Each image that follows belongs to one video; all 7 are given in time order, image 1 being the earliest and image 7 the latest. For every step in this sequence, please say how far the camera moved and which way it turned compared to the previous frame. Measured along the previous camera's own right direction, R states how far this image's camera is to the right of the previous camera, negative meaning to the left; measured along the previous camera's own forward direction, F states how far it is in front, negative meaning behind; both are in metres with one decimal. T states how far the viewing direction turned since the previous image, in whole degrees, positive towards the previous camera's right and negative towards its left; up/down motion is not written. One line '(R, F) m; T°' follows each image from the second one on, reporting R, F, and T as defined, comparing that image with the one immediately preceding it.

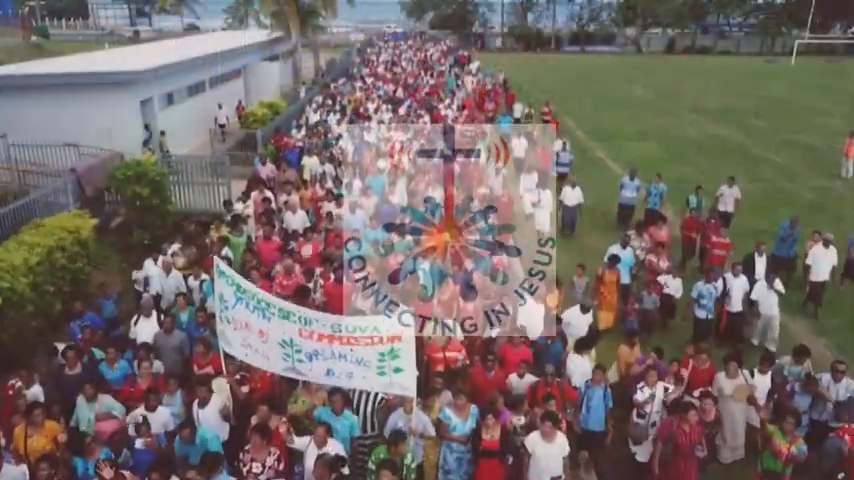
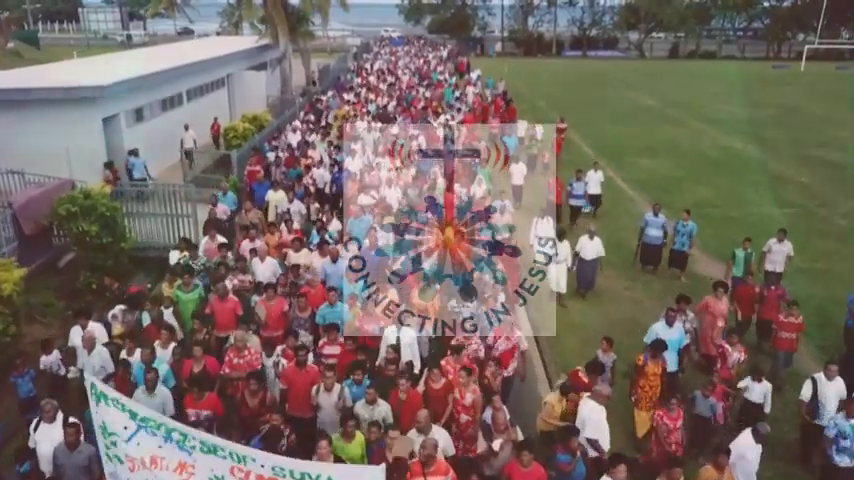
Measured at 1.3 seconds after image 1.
(+0.1, +1.8) m; 0°
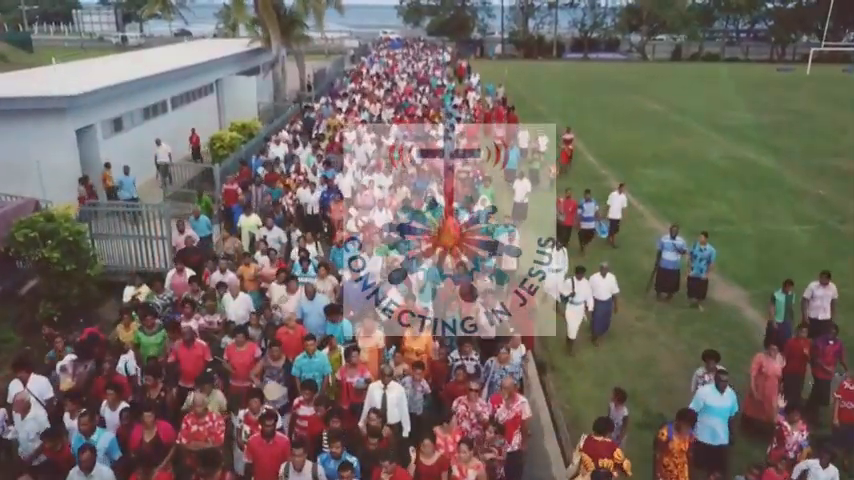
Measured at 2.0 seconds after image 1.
(+0.1, +1.1) m; 0°
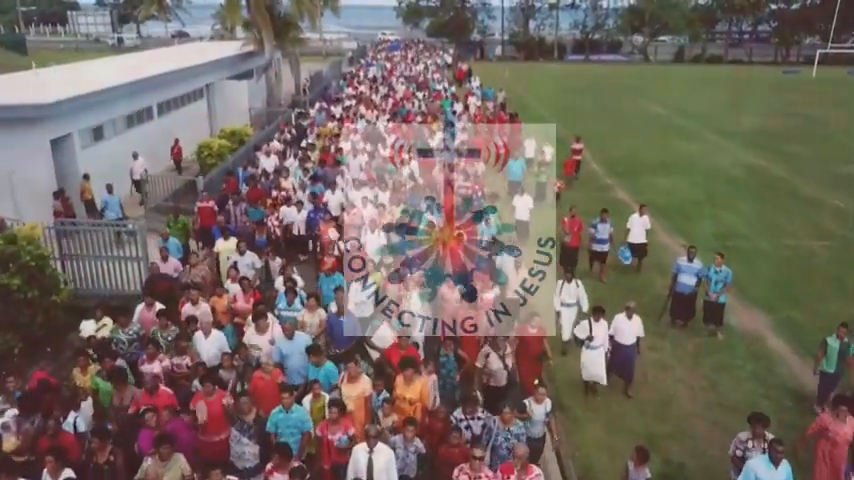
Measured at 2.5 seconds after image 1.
(+0.1, +0.9) m; 0°
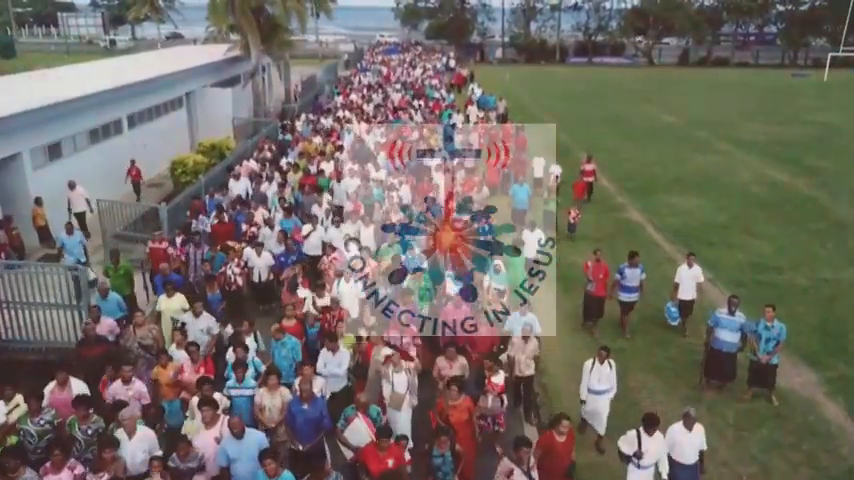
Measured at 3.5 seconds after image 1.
(+0.1, +1.7) m; 0°
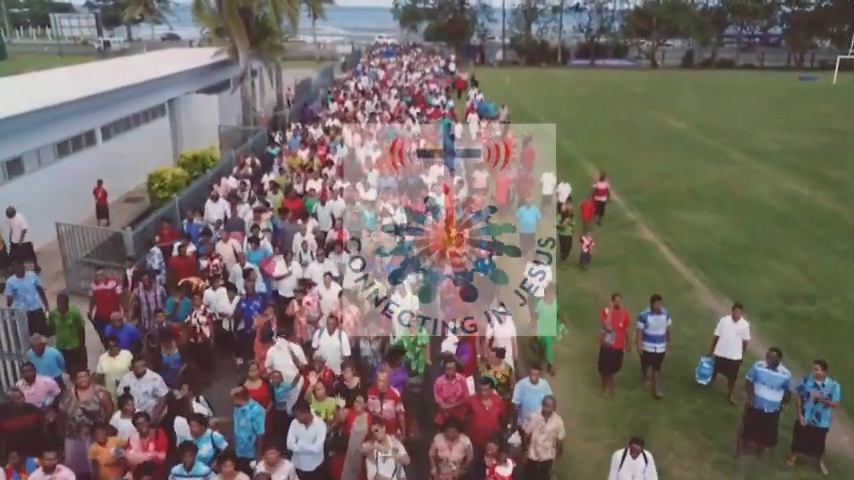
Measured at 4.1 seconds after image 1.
(+0.1, +1.3) m; 0°
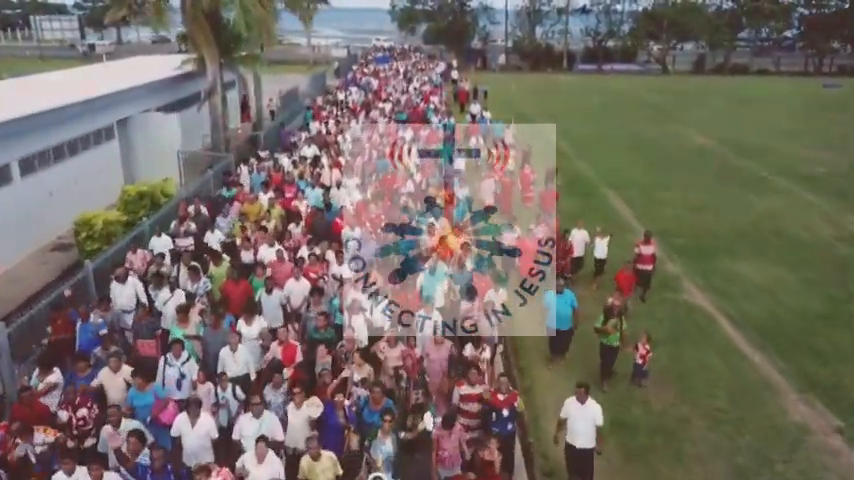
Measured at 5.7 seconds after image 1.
(+0.1, +3.3) m; 0°
